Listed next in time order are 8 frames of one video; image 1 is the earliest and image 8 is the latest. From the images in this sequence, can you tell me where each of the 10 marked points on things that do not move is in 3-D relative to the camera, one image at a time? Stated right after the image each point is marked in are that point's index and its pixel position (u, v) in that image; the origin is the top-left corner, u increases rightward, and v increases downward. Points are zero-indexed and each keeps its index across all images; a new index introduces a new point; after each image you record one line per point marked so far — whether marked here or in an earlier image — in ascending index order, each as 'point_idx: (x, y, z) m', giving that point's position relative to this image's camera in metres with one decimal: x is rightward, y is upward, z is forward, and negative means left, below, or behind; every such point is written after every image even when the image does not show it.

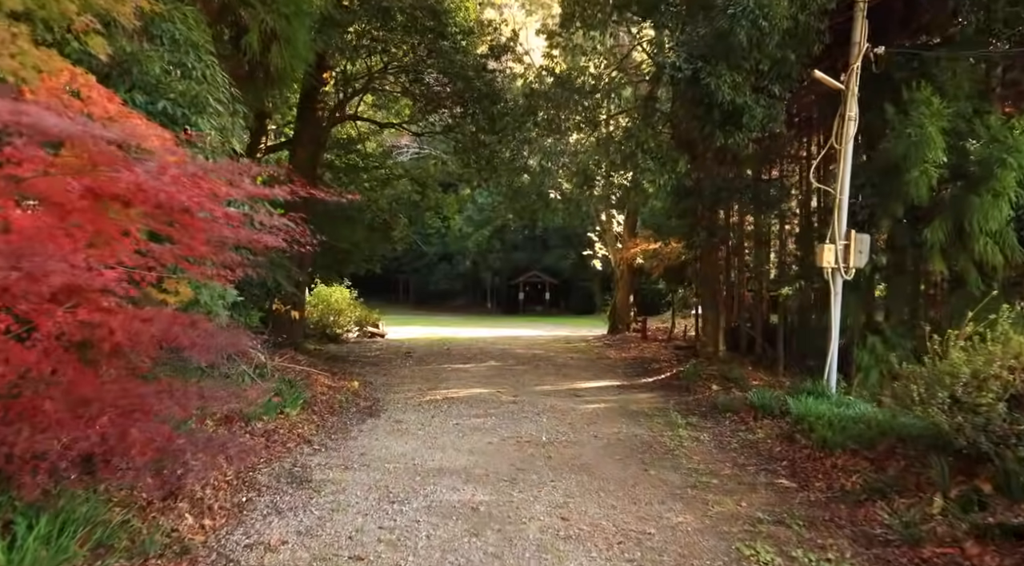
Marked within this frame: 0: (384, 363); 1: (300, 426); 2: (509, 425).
0: (-2.3, -1.5, +13.0) m
1: (-1.8, -1.2, +6.2) m
2: (0.0, -1.4, +7.0) m
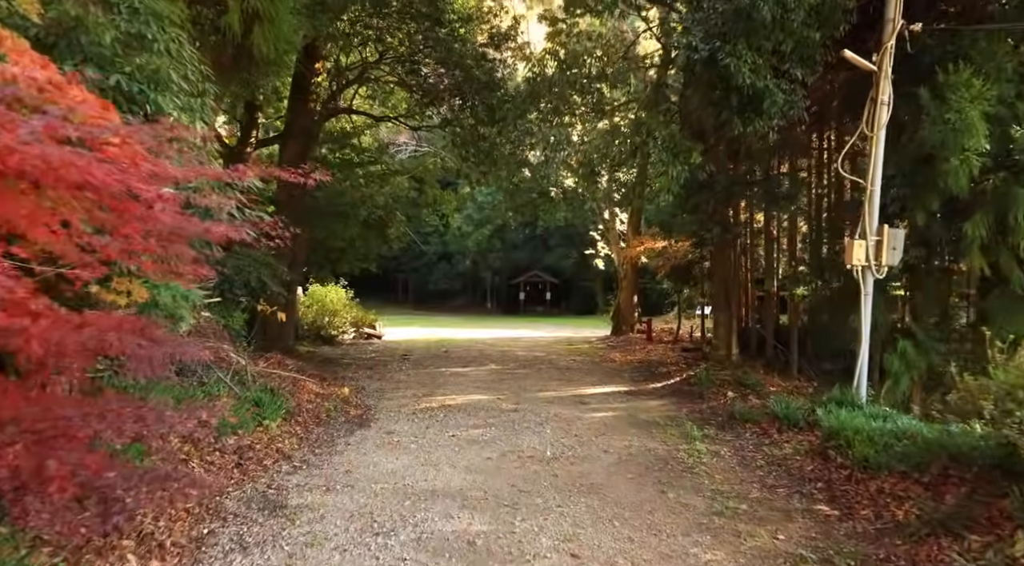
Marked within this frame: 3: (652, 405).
0: (-2.3, -1.5, +12.4) m
1: (-1.8, -1.2, +5.6) m
2: (0.0, -1.4, +6.4) m
3: (+1.6, -1.4, +8.1) m
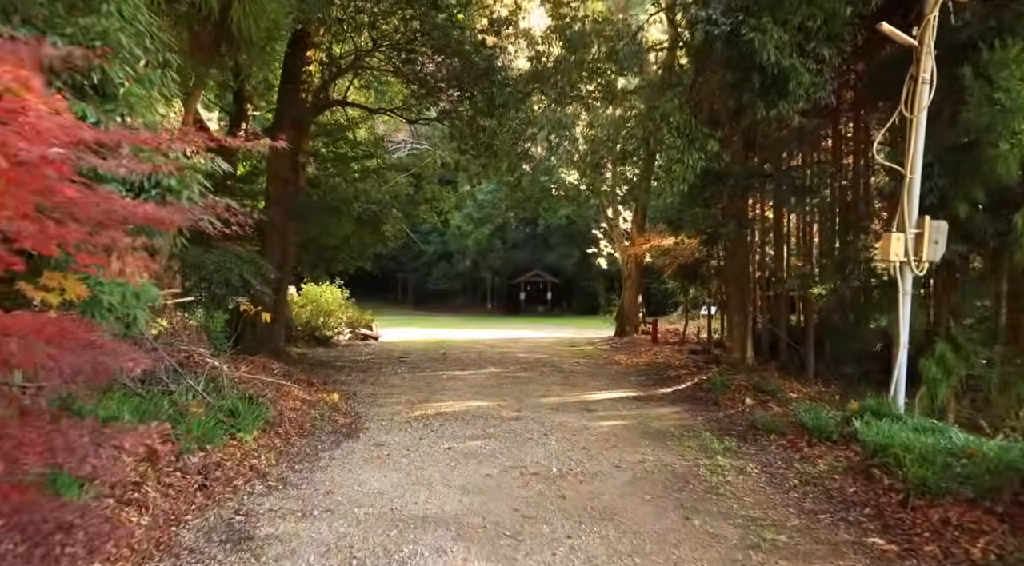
0: (-2.3, -1.4, +11.8) m
1: (-1.8, -1.2, +5.1) m
2: (0.0, -1.3, +5.8) m
3: (+1.6, -1.4, +7.6) m
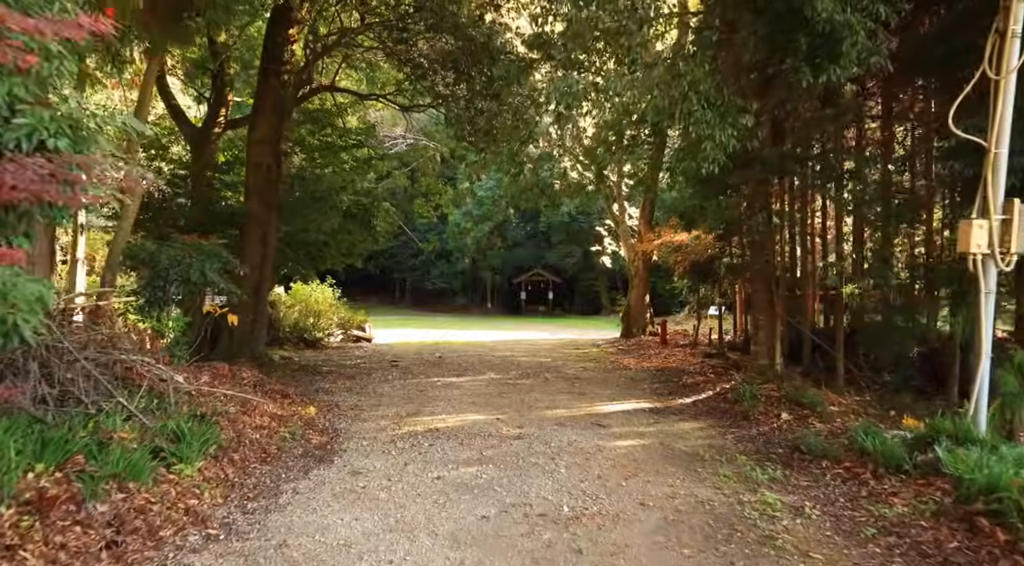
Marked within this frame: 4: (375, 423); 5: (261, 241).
0: (-2.3, -1.4, +10.9) m
1: (-1.8, -1.2, +4.1) m
2: (0.0, -1.3, +4.9) m
3: (+1.6, -1.3, +6.6) m
4: (-1.3, -1.4, +7.0) m
5: (-3.8, +0.6, +10.8) m
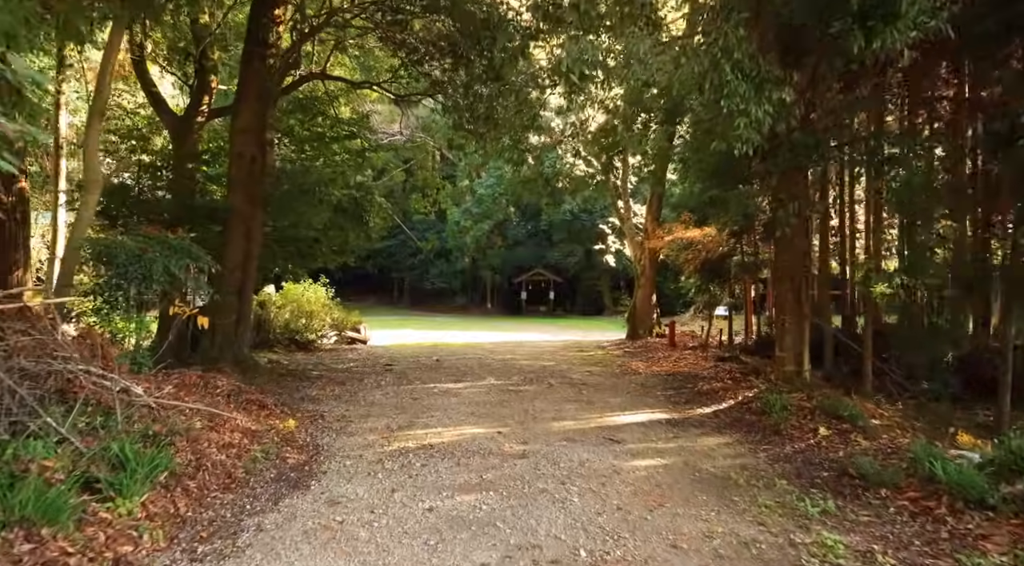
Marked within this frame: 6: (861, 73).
0: (-2.2, -1.4, +10.1) m
1: (-1.8, -1.2, +3.4) m
2: (0.0, -1.3, +4.1) m
3: (+1.6, -1.3, +5.9) m
4: (-1.3, -1.3, +6.3) m
5: (-3.7, +0.7, +10.1) m
6: (+3.1, +1.8, +6.4) m
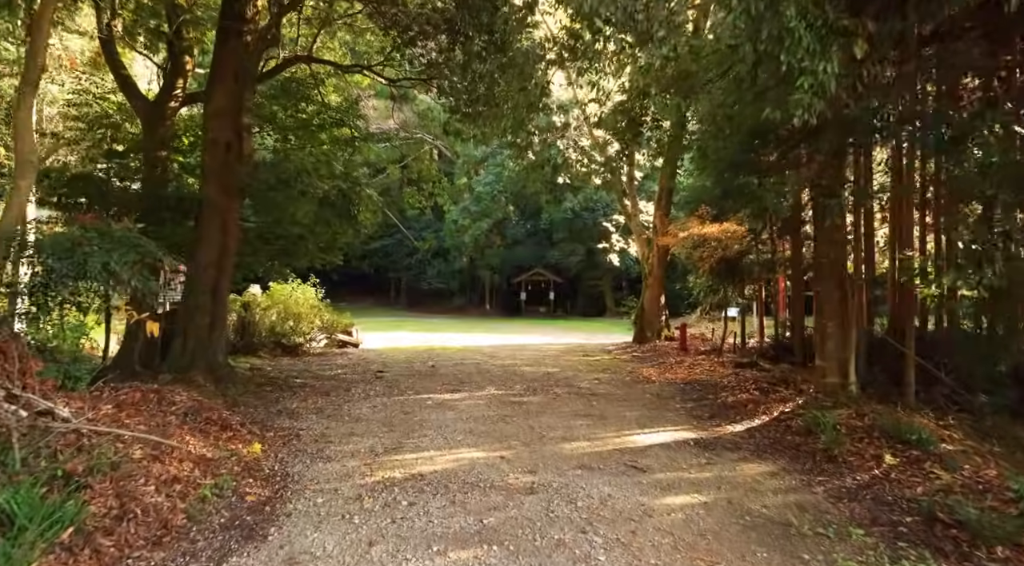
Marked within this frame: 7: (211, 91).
0: (-2.2, -1.4, +9.2) m
1: (-1.7, -1.2, +2.4) m
2: (+0.1, -1.3, +3.2) m
3: (+1.7, -1.3, +4.9) m
4: (-1.3, -1.3, +5.3) m
5: (-3.7, +0.7, +9.1) m
6: (+3.1, +1.8, +5.4) m
7: (-3.8, +2.4, +9.1) m
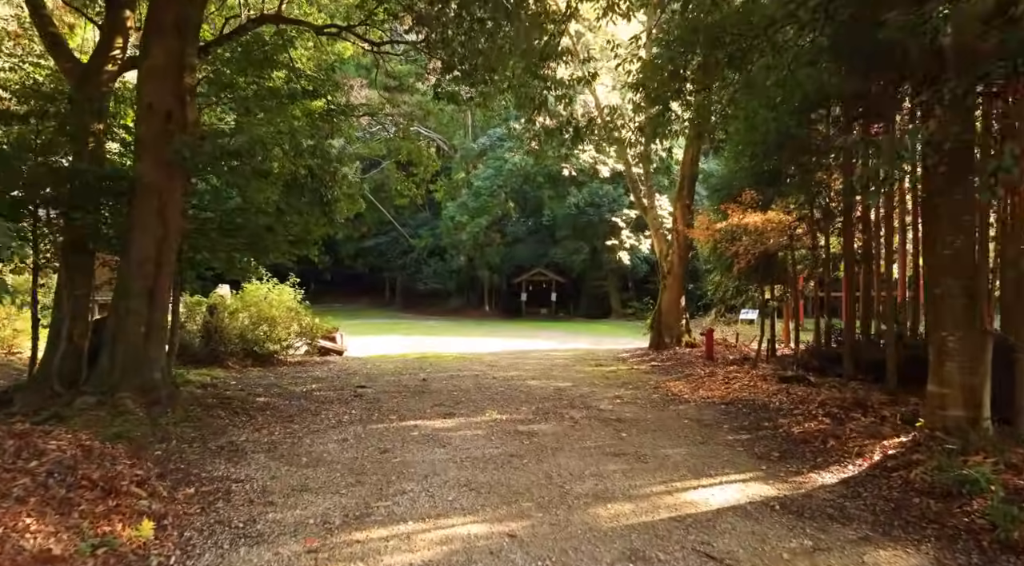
0: (-2.1, -1.4, +7.4) m
1: (-1.6, -1.2, +0.7) m
2: (+0.2, -1.3, +1.4) m
3: (+1.8, -1.3, +3.2) m
4: (-1.2, -1.3, +3.6) m
5: (-3.6, +0.7, +7.4) m
6: (+3.2, +1.9, +3.7) m
7: (-3.7, +2.4, +7.3) m
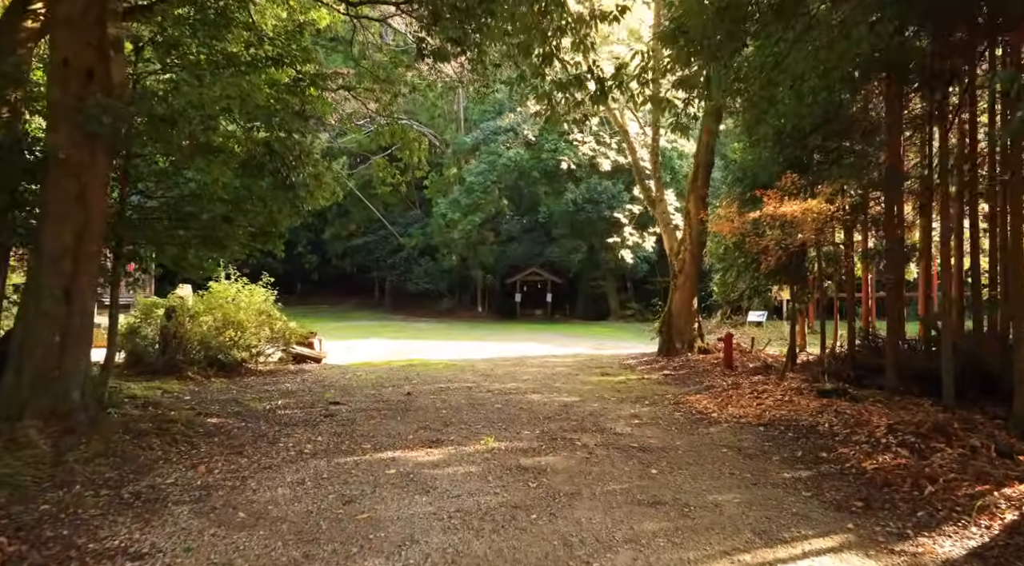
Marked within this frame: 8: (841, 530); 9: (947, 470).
0: (-2.1, -1.4, +6.0) m
1: (-1.6, -1.1, -0.7) m
2: (+0.2, -1.3, +0.1) m
3: (+1.8, -1.3, +1.8) m
4: (-1.1, -1.3, +2.2) m
5: (-3.6, +0.7, +6.0) m
6: (+3.2, +1.9, +2.4) m
7: (-3.7, +2.4, +5.9) m
8: (+1.8, -1.4, +4.1) m
9: (+2.9, -1.2, +4.9) m
